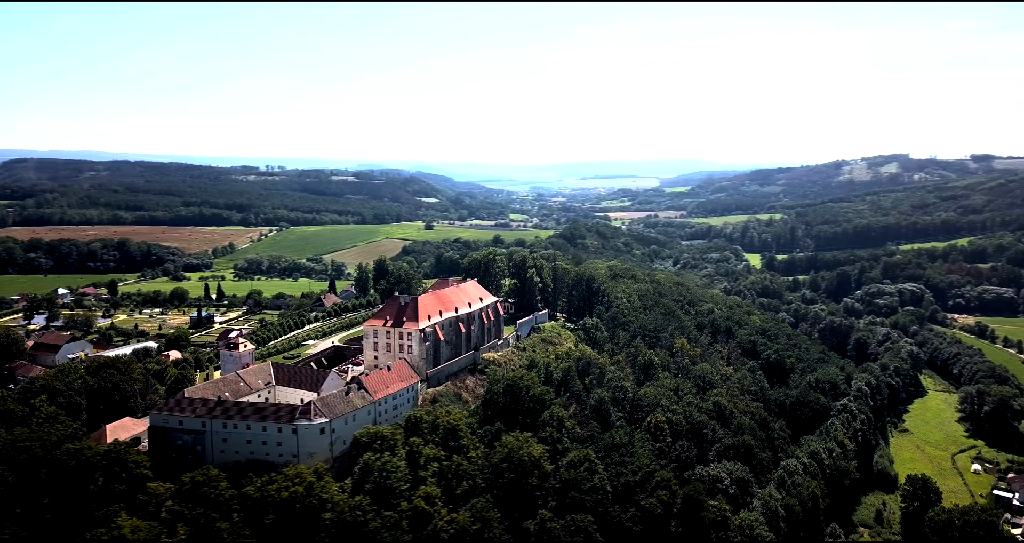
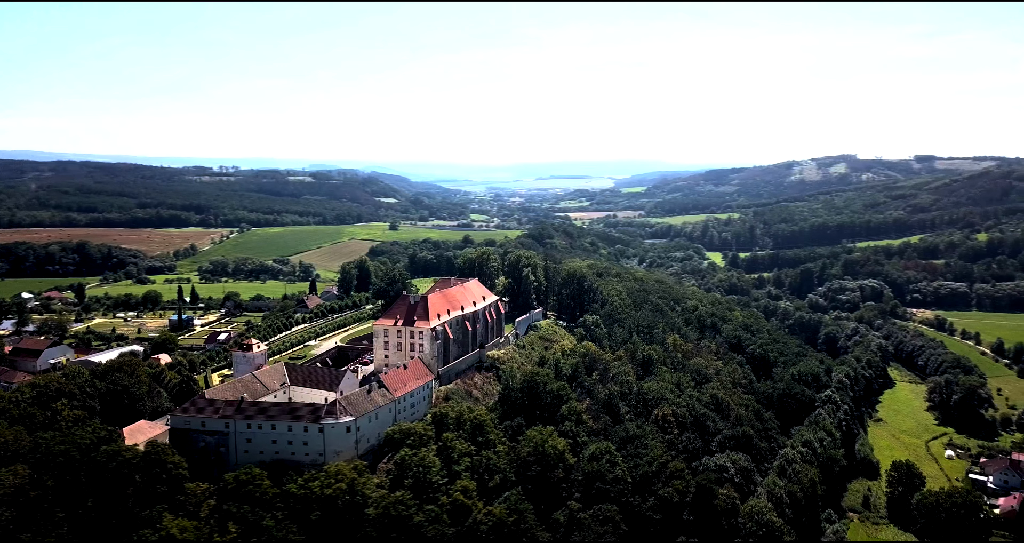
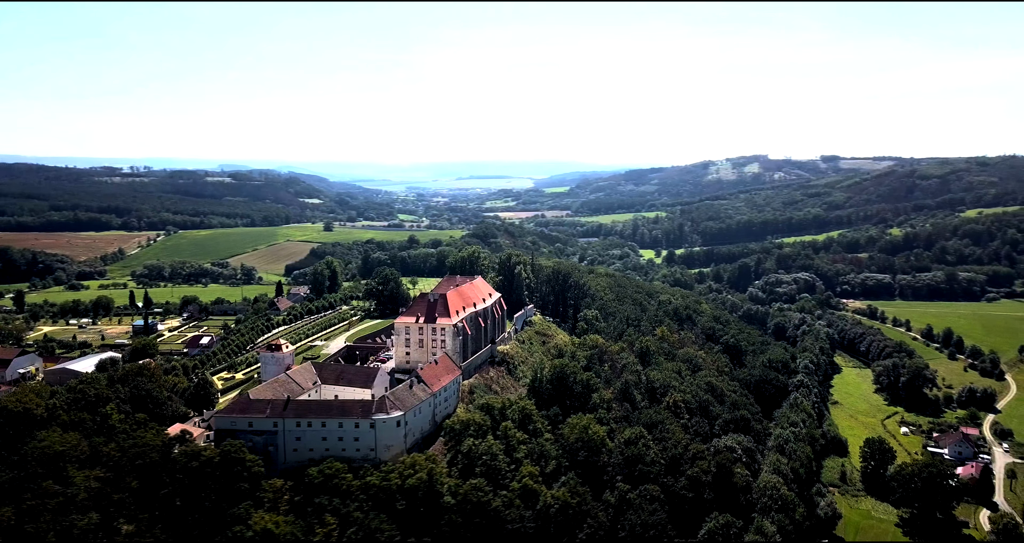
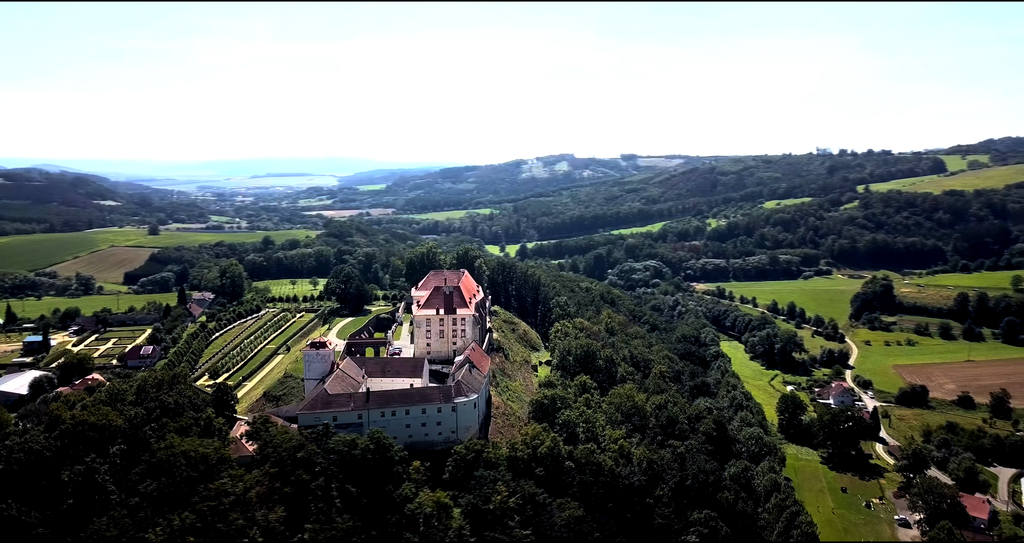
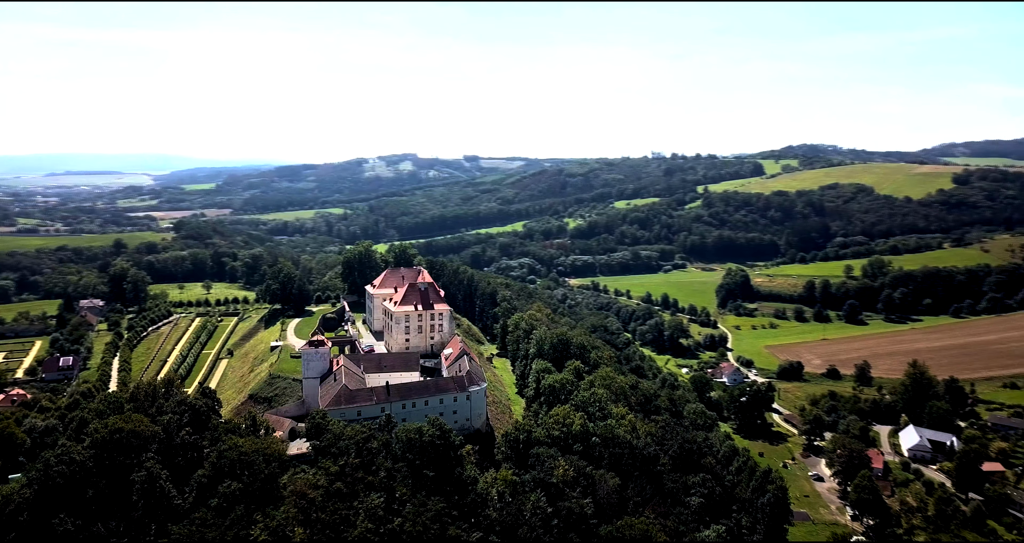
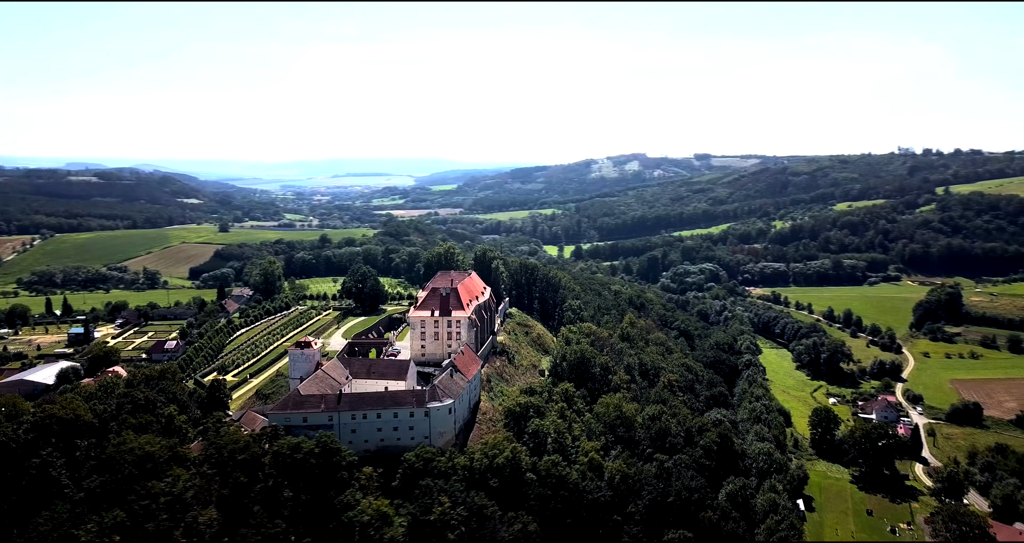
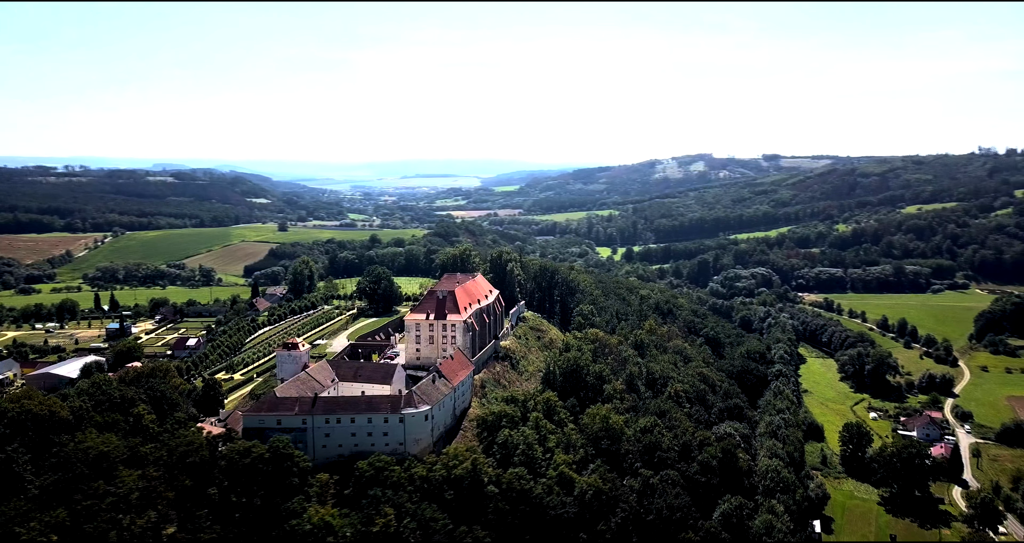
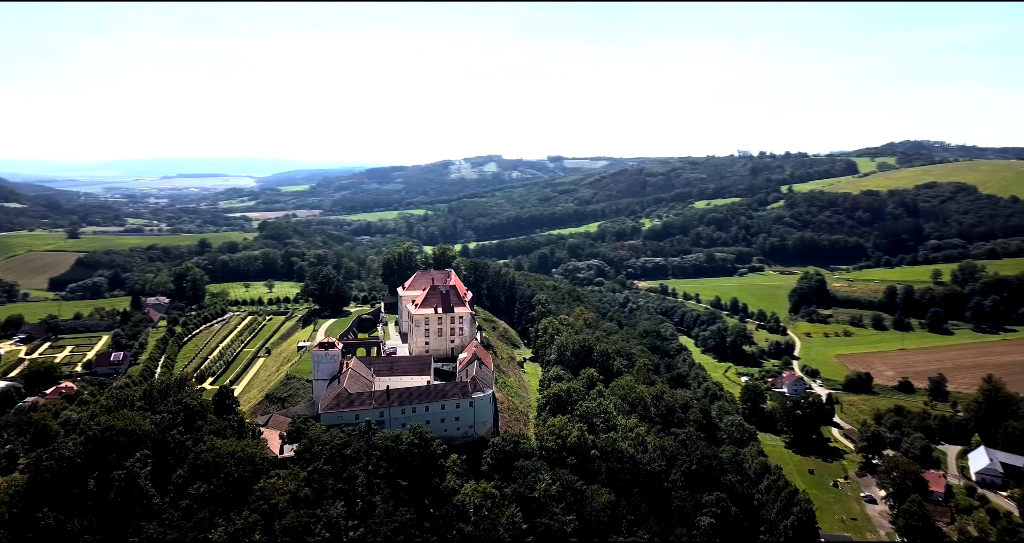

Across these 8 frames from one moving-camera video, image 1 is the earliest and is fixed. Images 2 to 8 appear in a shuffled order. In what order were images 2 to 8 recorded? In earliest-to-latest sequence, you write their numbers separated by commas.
2, 3, 7, 6, 4, 8, 5
